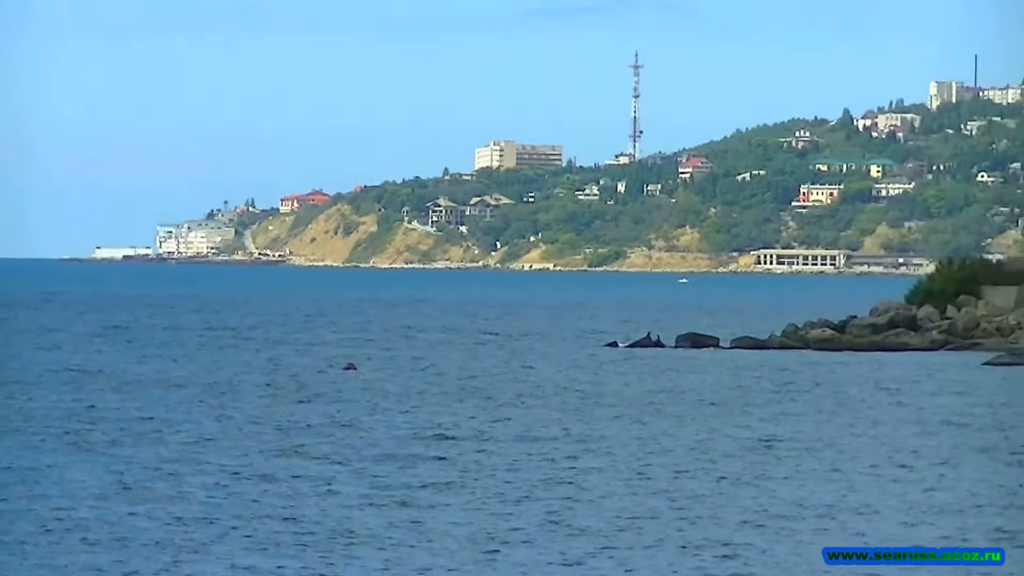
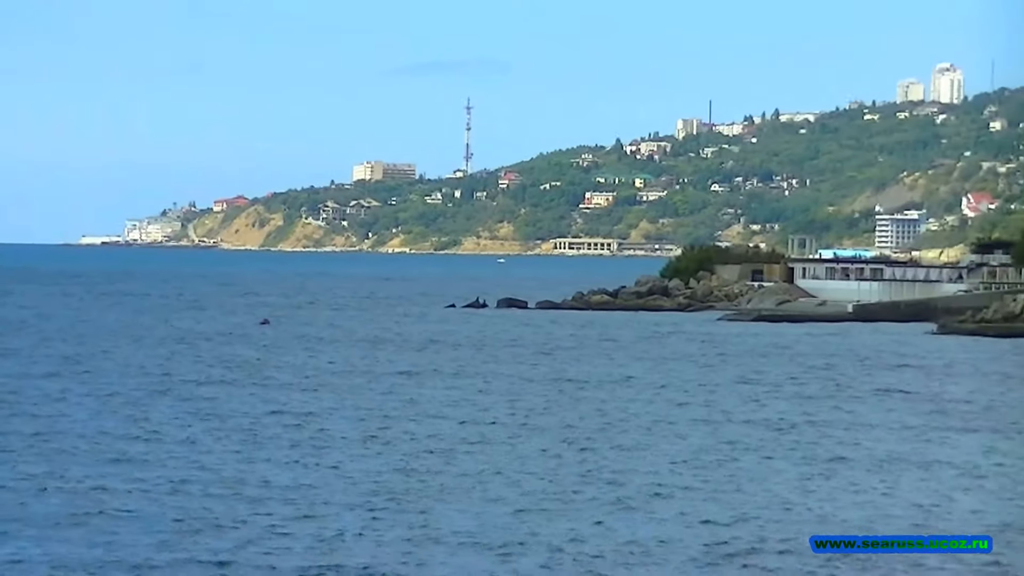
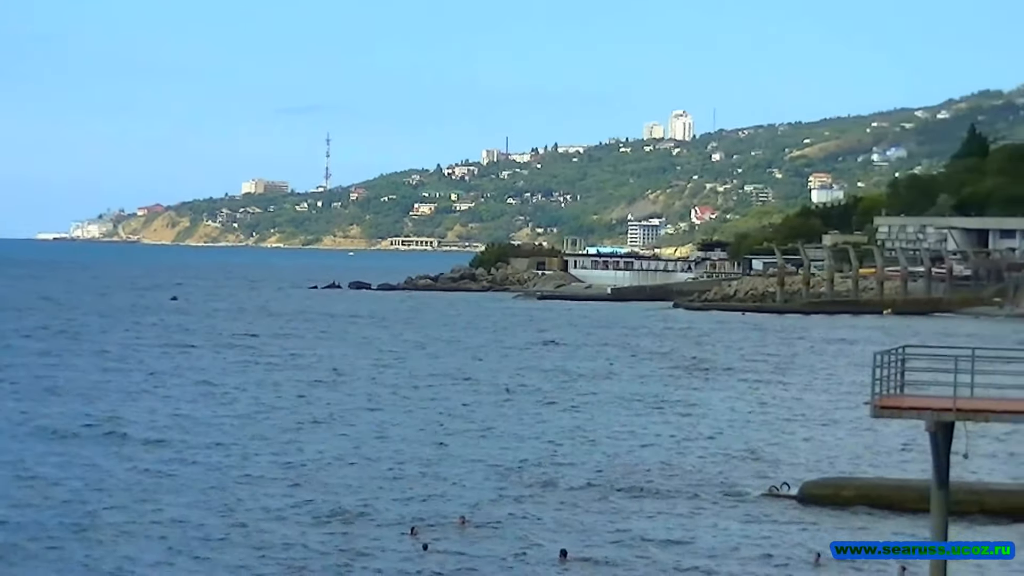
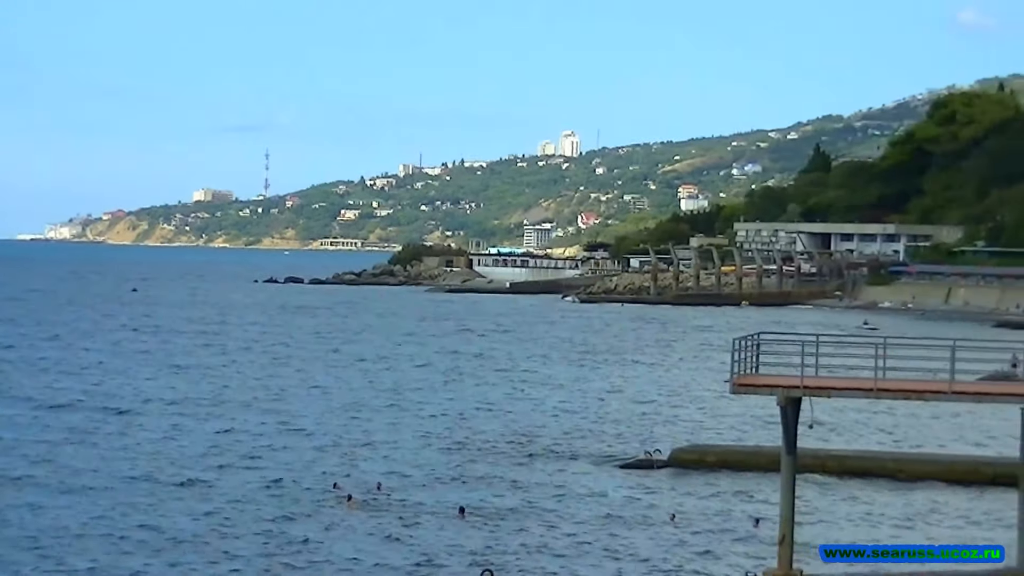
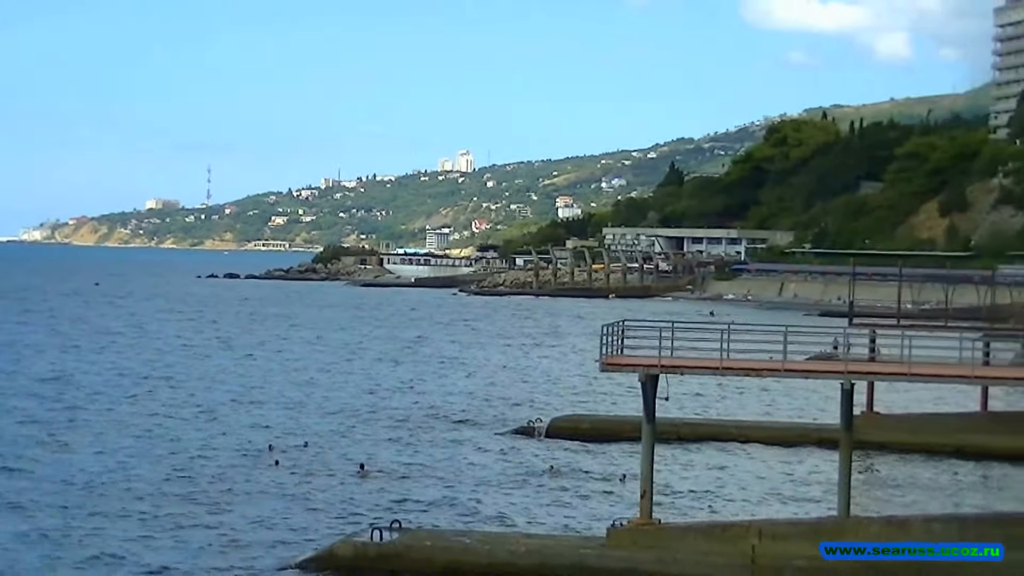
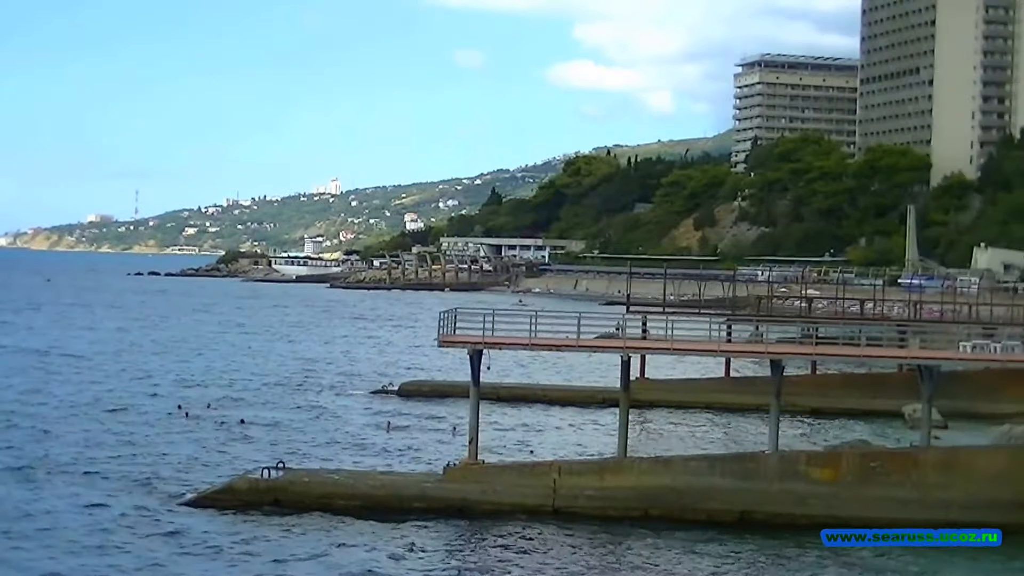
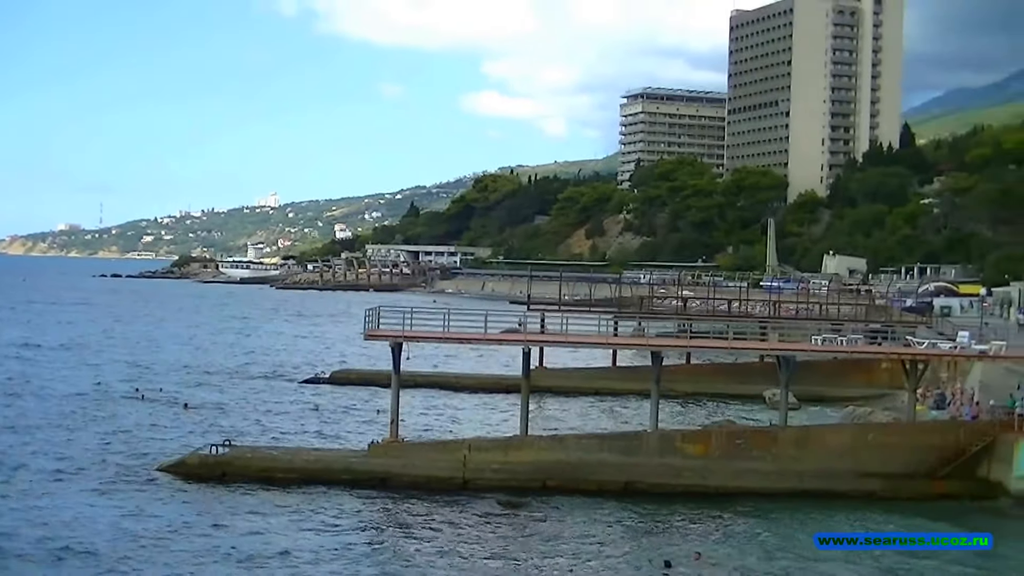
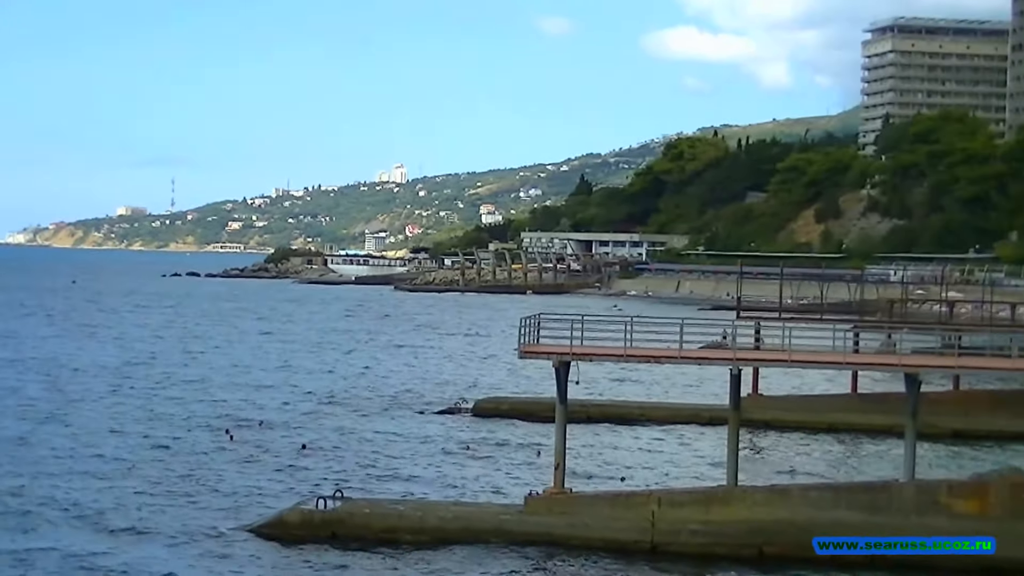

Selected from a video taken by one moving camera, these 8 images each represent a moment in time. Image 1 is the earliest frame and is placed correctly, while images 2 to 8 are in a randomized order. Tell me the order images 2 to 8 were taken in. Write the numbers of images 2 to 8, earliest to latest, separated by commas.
2, 3, 4, 5, 8, 6, 7
